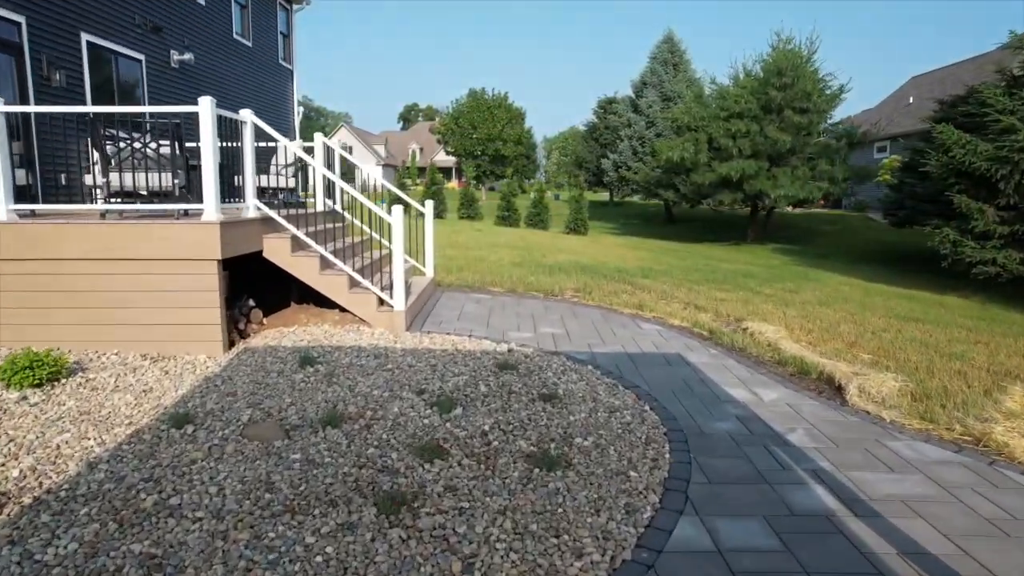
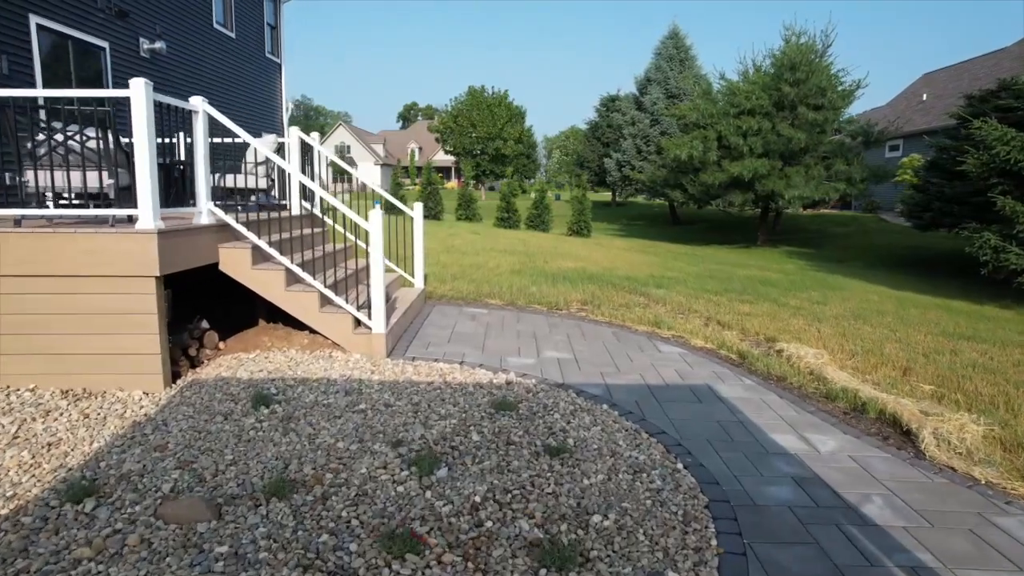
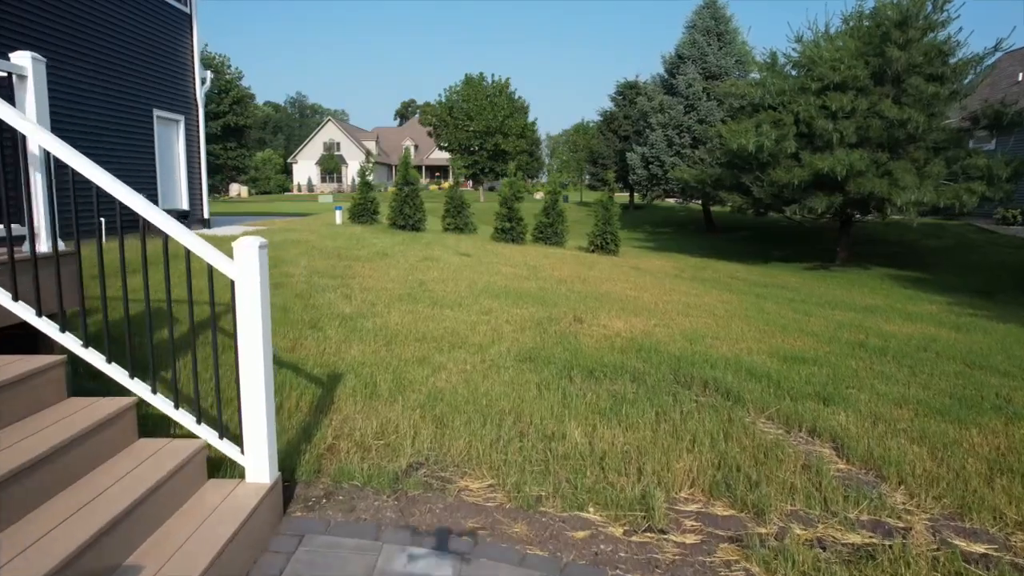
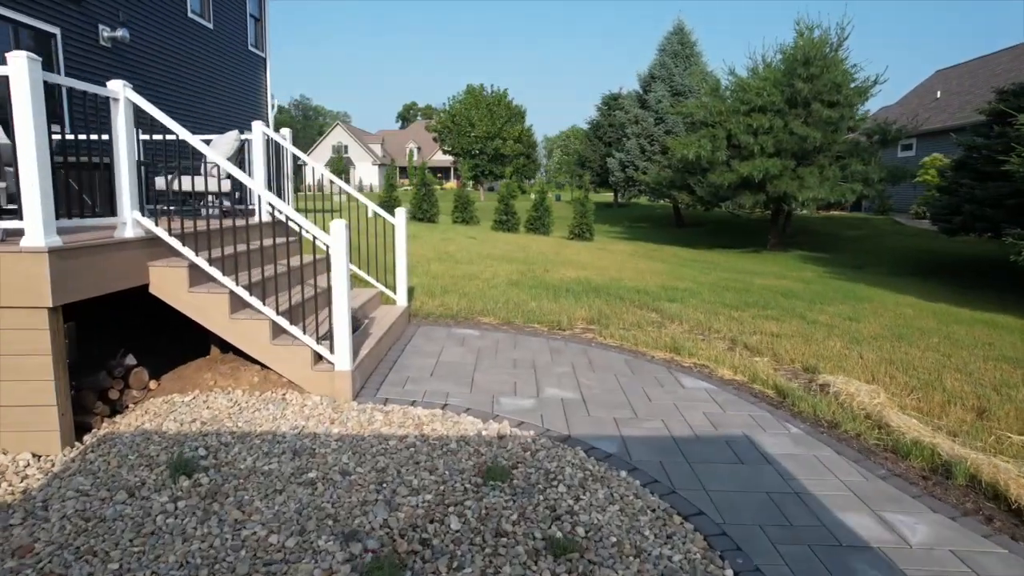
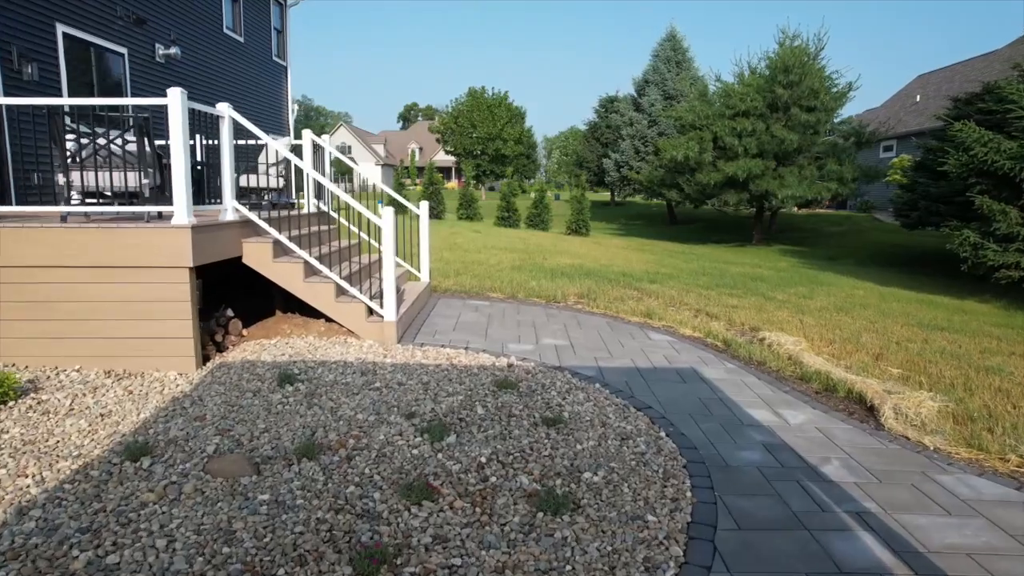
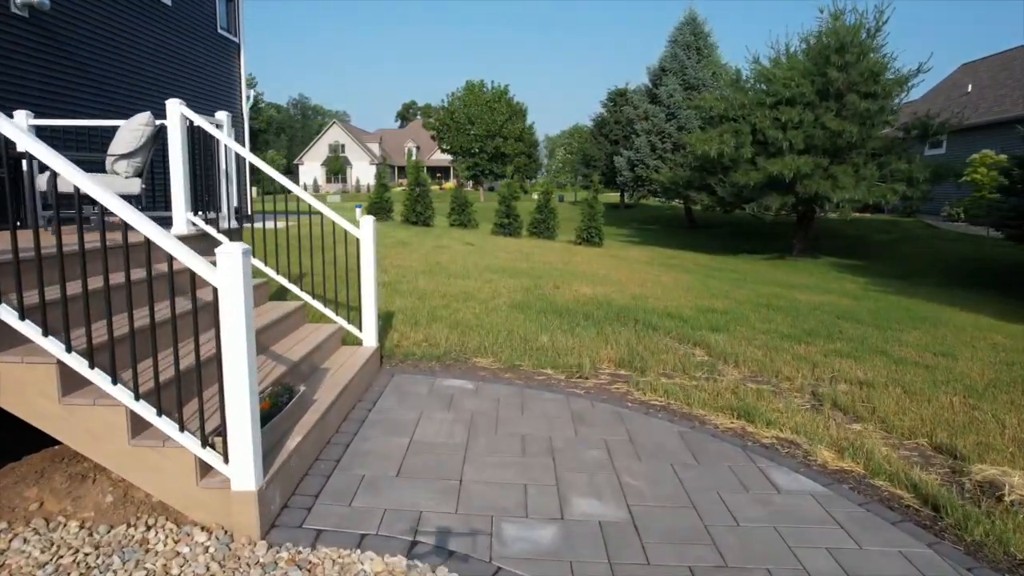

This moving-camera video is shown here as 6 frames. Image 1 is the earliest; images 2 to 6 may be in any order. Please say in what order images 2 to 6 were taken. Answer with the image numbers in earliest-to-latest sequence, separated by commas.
5, 2, 4, 6, 3
